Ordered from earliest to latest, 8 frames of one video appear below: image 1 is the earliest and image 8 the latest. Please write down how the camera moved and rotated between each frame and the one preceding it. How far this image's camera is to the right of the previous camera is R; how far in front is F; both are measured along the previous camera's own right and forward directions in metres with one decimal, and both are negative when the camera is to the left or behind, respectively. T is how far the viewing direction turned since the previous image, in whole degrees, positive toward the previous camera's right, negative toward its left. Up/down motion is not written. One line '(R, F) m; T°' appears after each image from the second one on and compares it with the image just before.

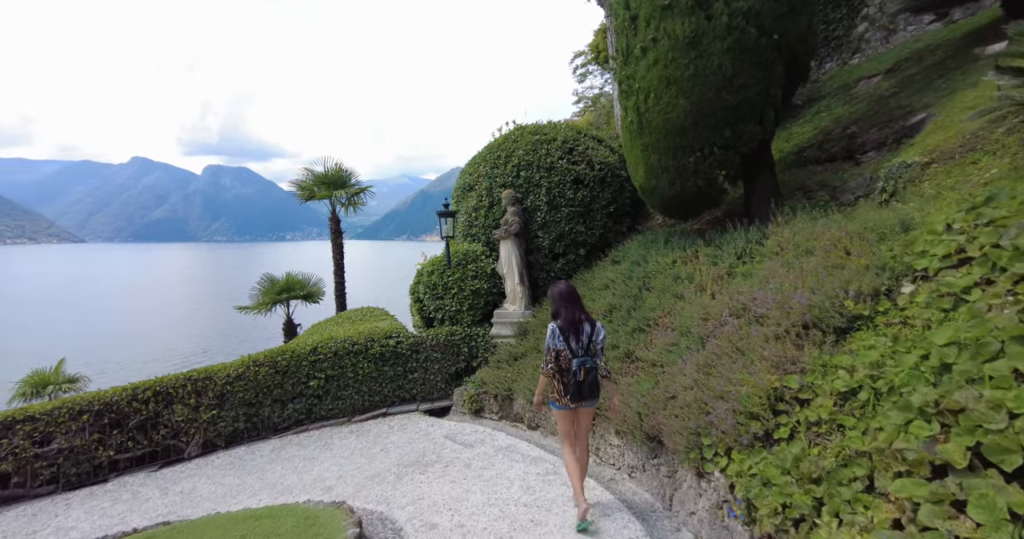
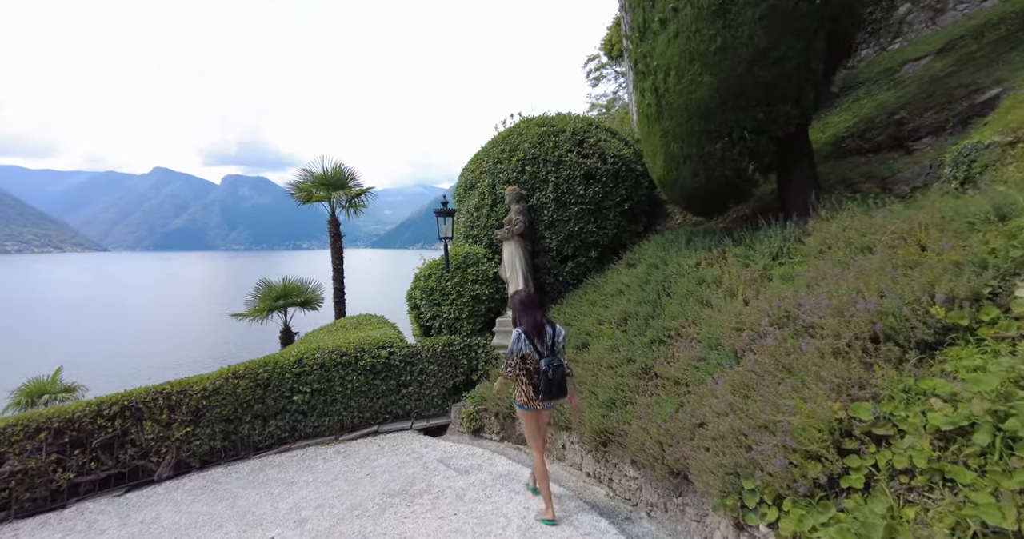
(+0.1, +0.7) m; -2°
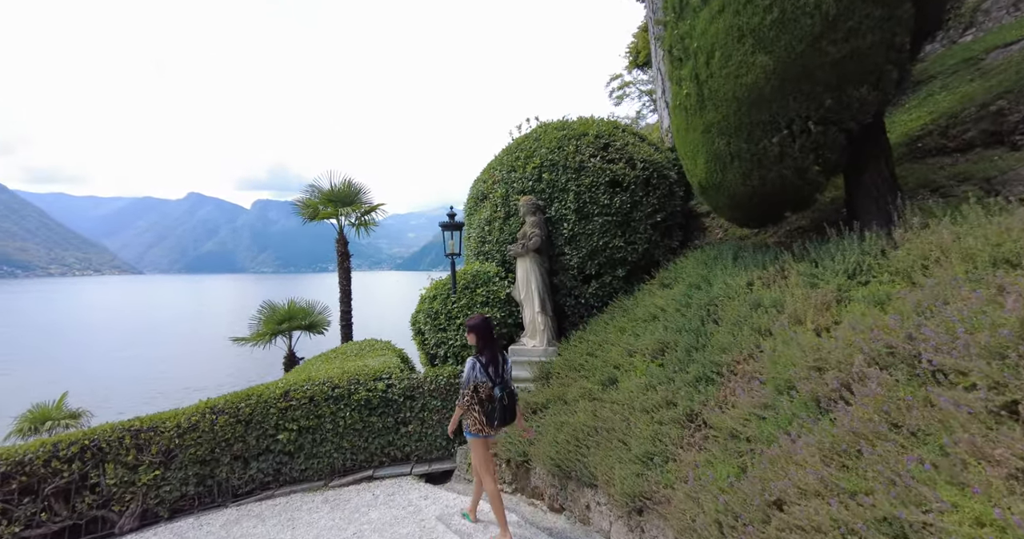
(+0.1, +0.8) m; -3°
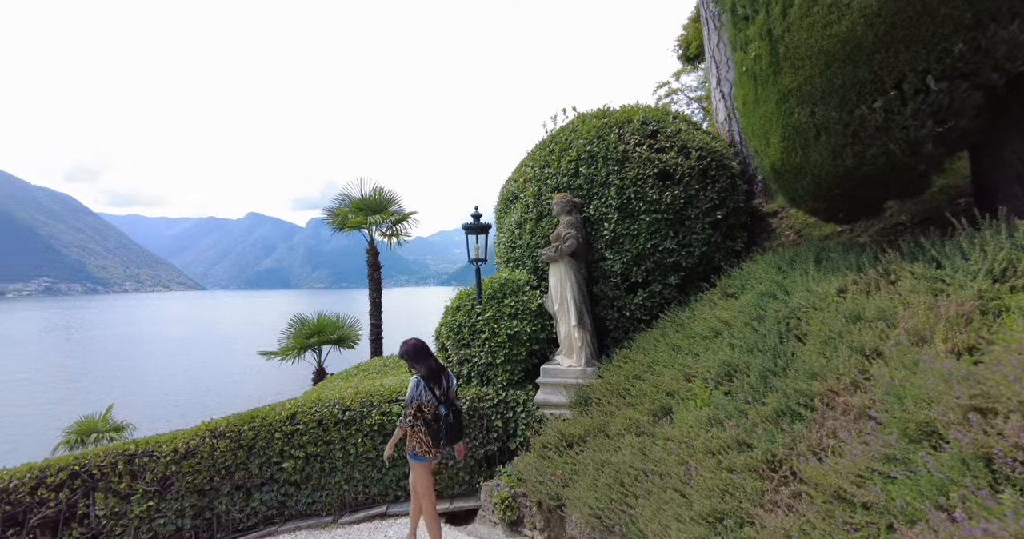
(+0.1, +0.7) m; -5°
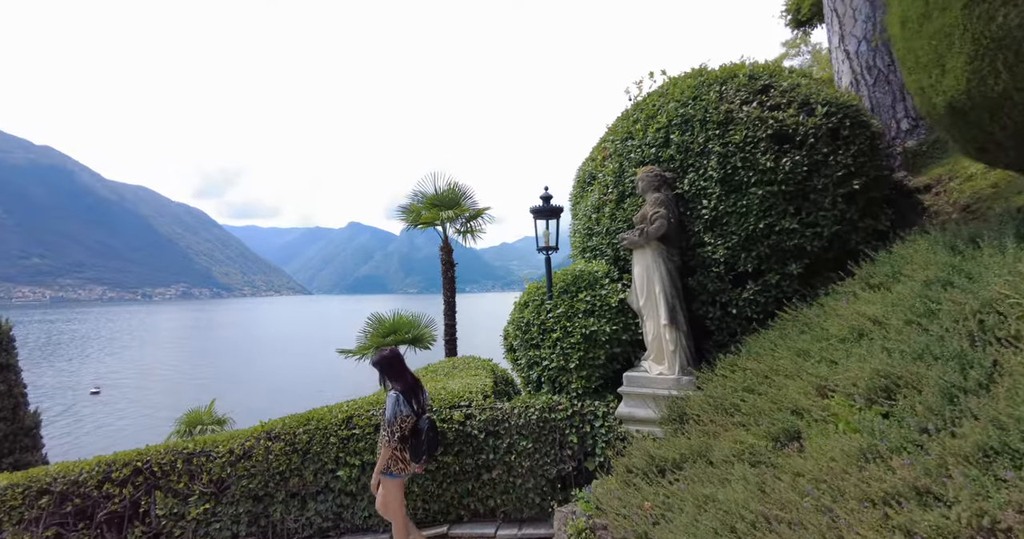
(+0.1, +0.7) m; -10°
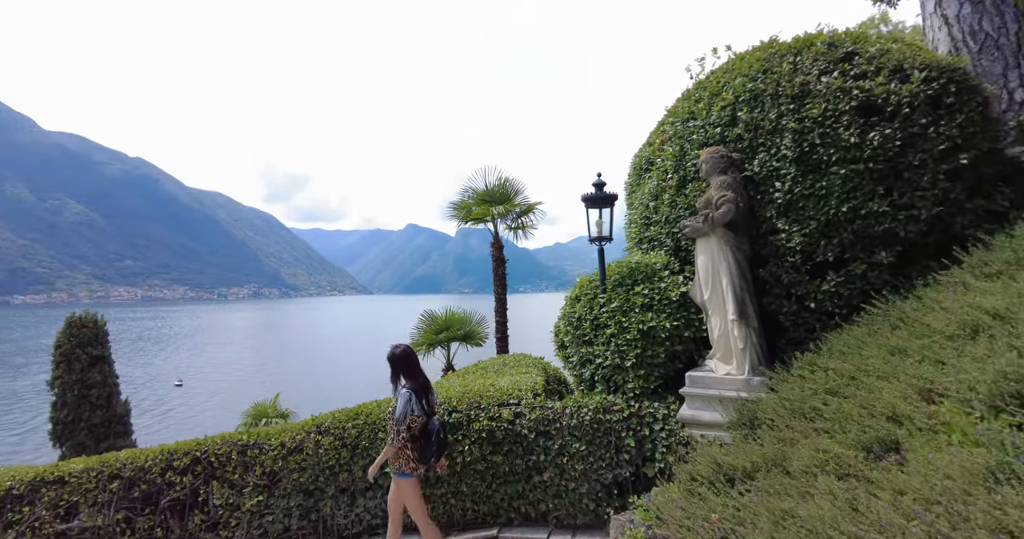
(0.0, +0.2) m; -6°
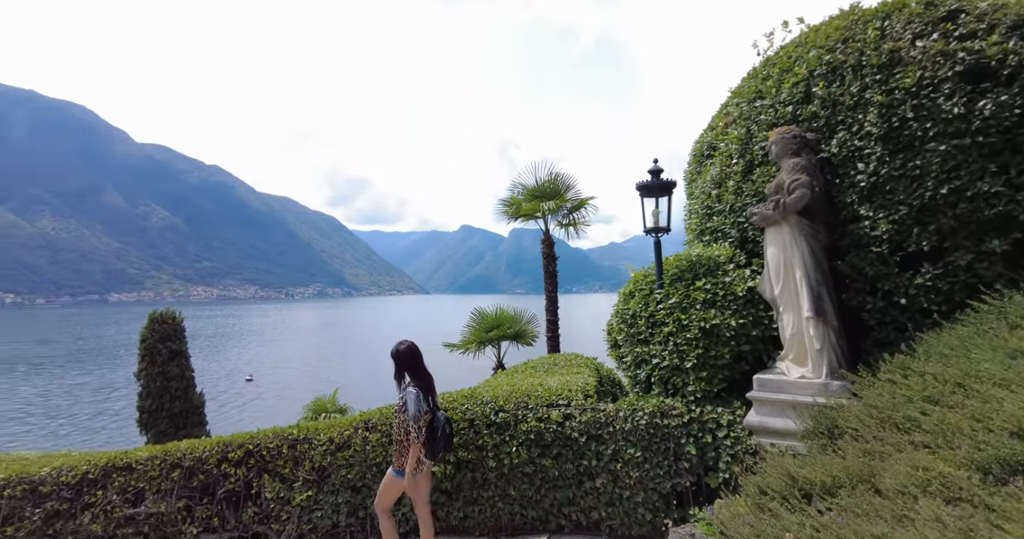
(0.0, +0.2) m; -6°
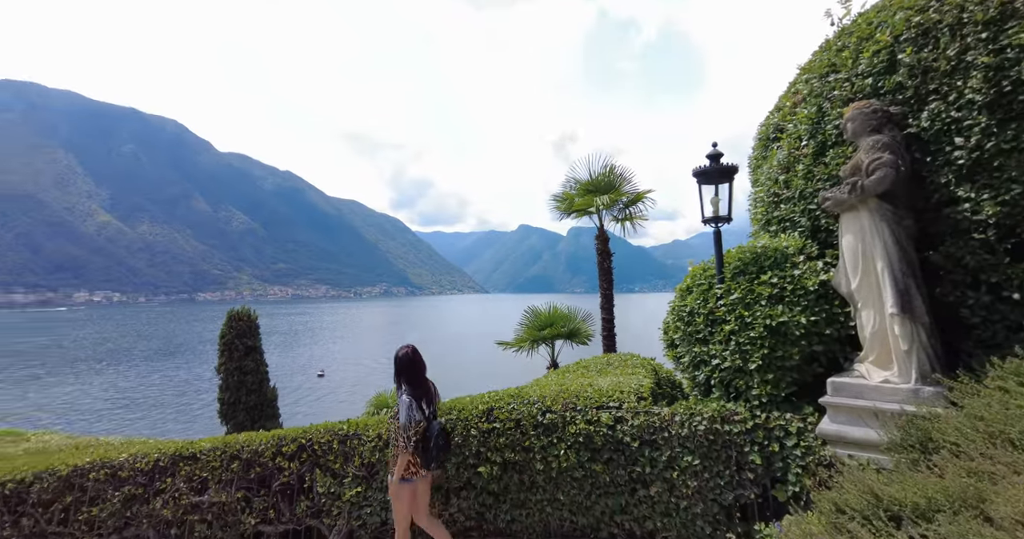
(+0.1, +0.2) m; -7°
